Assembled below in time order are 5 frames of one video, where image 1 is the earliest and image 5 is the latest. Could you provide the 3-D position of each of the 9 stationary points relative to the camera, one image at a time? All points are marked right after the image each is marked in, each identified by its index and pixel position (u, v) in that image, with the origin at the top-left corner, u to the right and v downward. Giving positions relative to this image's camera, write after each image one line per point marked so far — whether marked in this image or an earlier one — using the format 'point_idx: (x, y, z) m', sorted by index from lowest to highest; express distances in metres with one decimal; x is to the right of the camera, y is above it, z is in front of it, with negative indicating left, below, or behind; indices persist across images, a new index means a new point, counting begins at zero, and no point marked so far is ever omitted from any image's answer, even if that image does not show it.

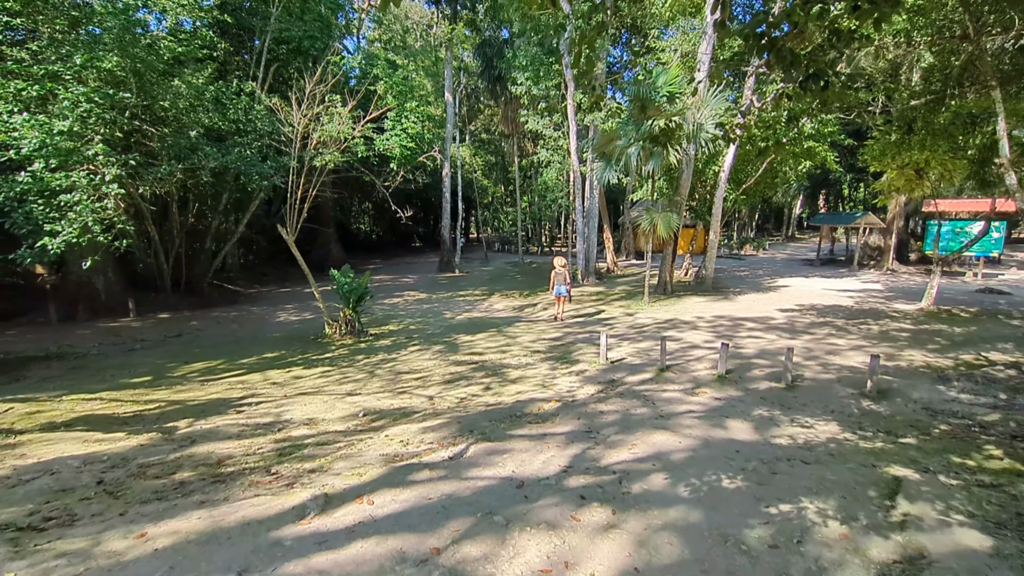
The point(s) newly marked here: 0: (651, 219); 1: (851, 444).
0: (+3.7, +1.9, +14.4) m
1: (+2.8, -1.3, +4.5) m
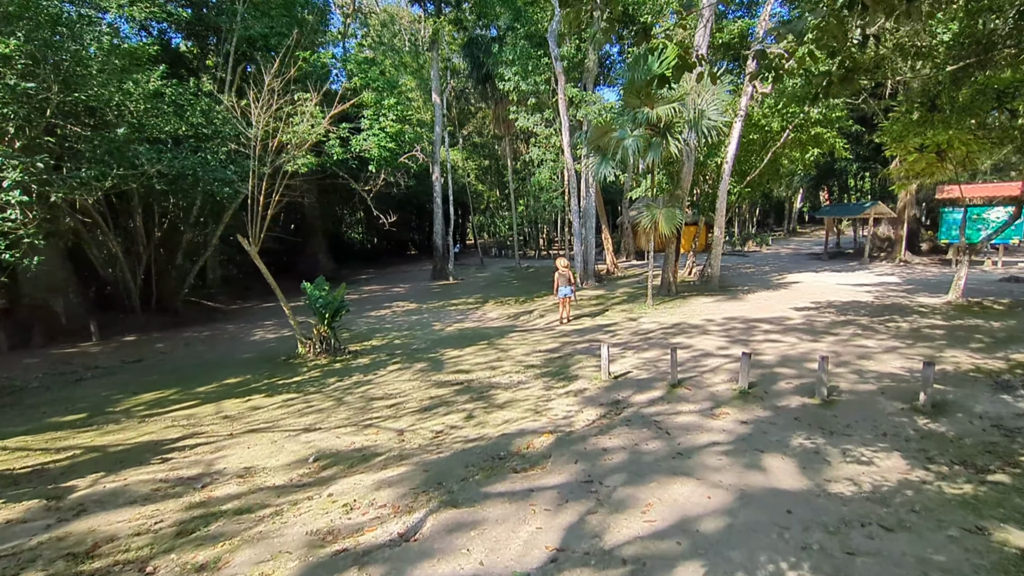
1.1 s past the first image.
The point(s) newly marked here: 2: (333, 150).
0: (+3.5, +1.8, +13.4) m
1: (+2.7, -1.3, +3.4) m
2: (-4.1, +3.2, +12.5) m
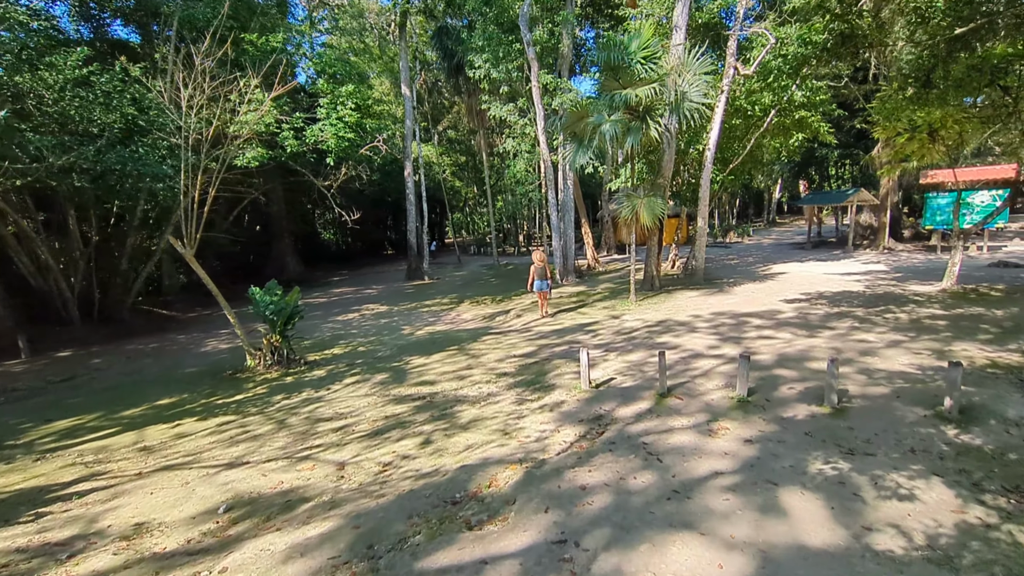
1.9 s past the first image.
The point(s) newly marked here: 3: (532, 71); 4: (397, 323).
0: (+2.8, +1.9, +12.6) m
1: (+2.4, -1.2, +2.6) m
2: (-4.8, +3.1, +11.4) m
3: (+0.6, +6.3, +15.6) m
4: (-3.0, -0.9, +13.8) m
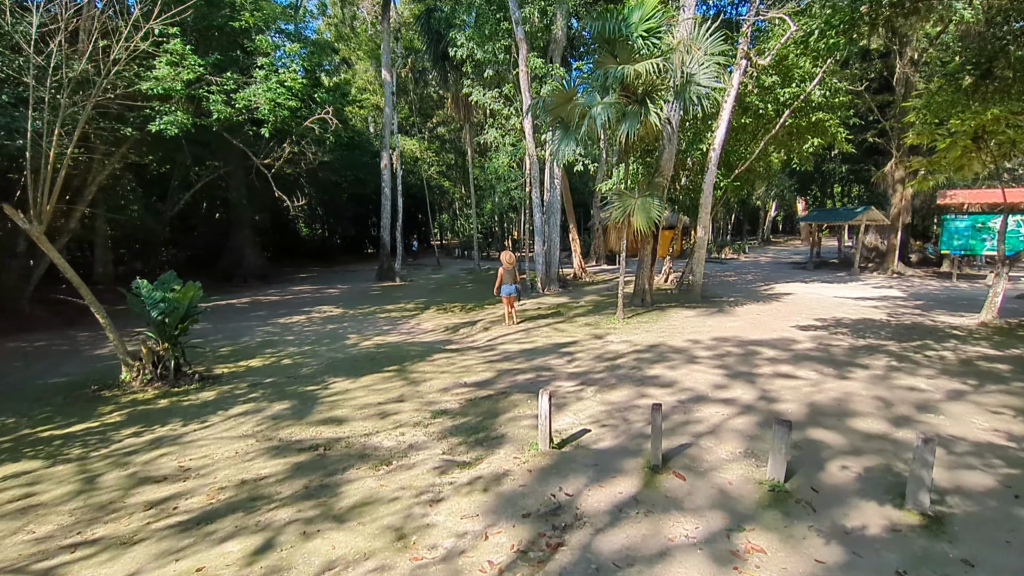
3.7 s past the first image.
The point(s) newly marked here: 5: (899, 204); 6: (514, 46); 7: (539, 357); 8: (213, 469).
0: (+2.2, +1.6, +10.8) m
1: (+1.9, -1.4, +0.8) m
2: (-5.3, +3.2, +9.5) m
3: (+0.2, +6.1, +13.8) m
4: (-3.7, -0.9, +11.8) m
5: (+14.2, +3.1, +19.7) m
6: (0.0, +7.1, +15.7) m
7: (+0.4, -1.1, +8.2) m
8: (-2.4, -1.4, +4.3) m
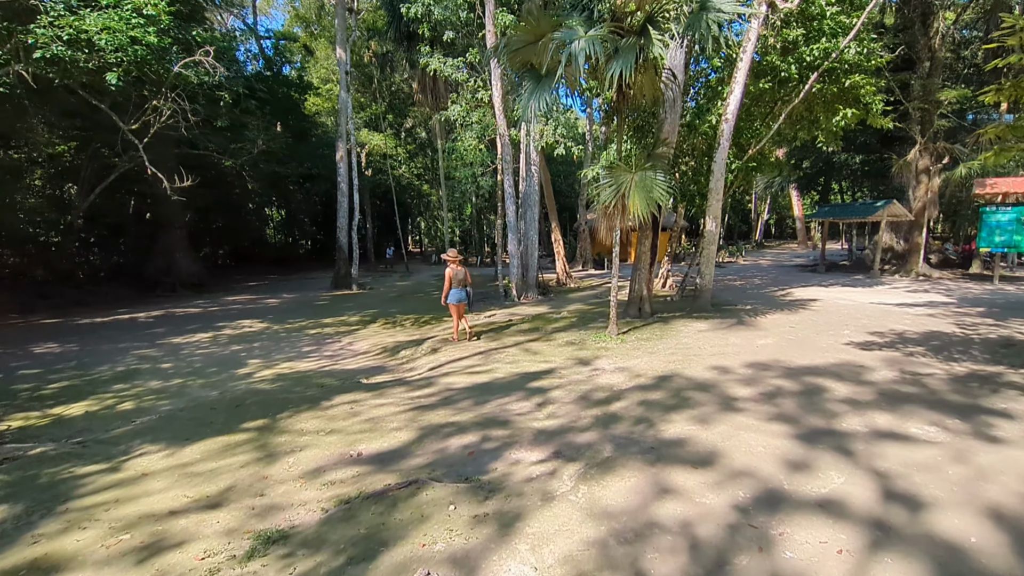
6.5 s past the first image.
0: (+1.6, +1.5, +8.1) m
1: (+1.5, -1.3, -2.0) m
2: (-5.9, +3.0, +6.6) m
3: (-0.6, +5.9, +11.1) m
4: (-4.3, -1.1, +8.9) m
5: (+13.3, +3.0, +17.3) m
6: (-0.8, +6.9, +13.1) m
7: (-0.2, -1.1, +5.4) m
8: (-2.9, -1.5, +1.4) m
